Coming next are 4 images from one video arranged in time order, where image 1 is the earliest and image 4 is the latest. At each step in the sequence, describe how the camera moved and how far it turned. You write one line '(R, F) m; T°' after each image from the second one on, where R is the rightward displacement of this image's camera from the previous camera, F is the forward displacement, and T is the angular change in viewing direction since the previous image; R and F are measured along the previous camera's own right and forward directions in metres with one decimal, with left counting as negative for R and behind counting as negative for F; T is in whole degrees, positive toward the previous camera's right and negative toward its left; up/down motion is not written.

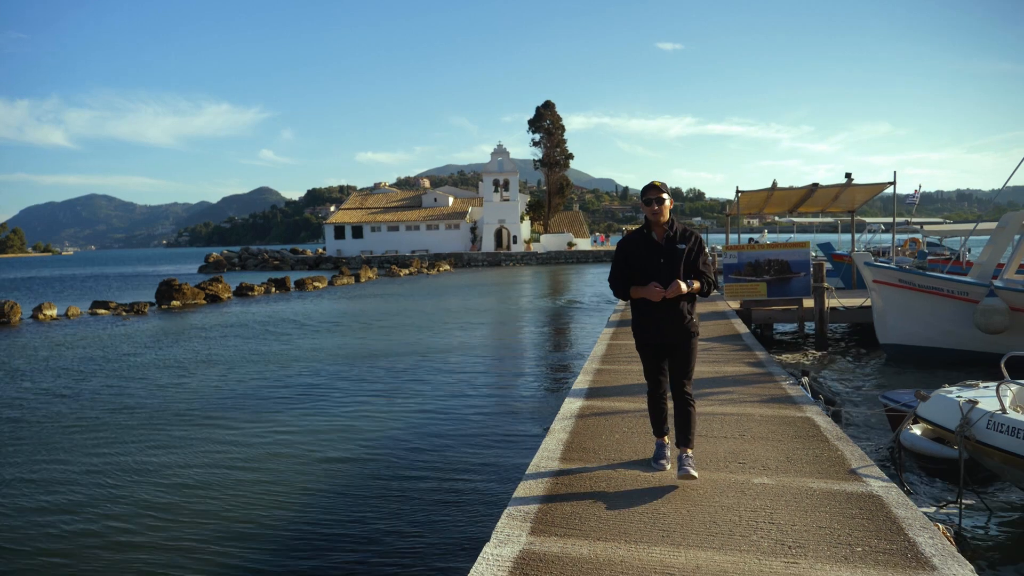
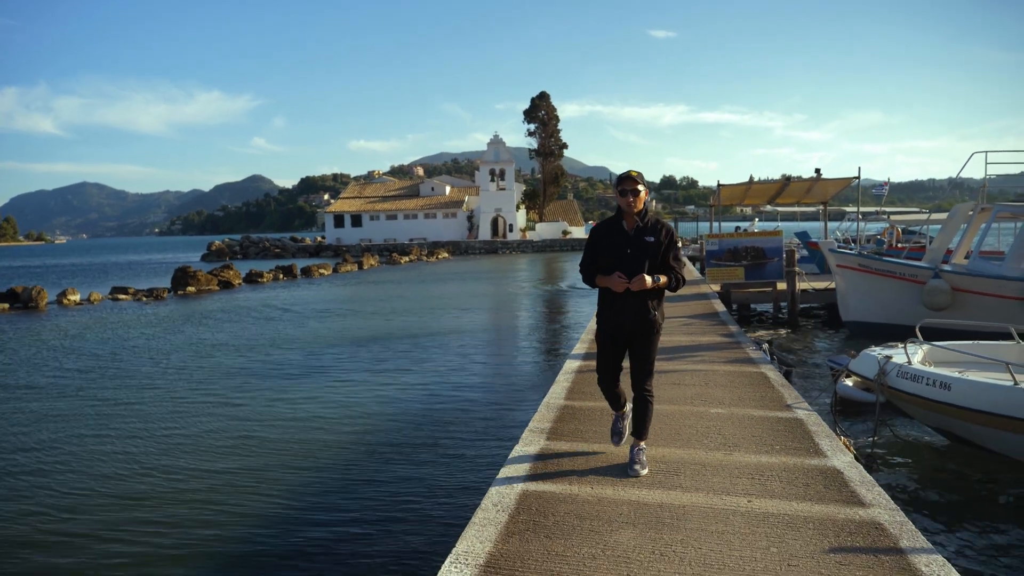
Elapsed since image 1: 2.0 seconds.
(-0.2, -1.3) m; +1°
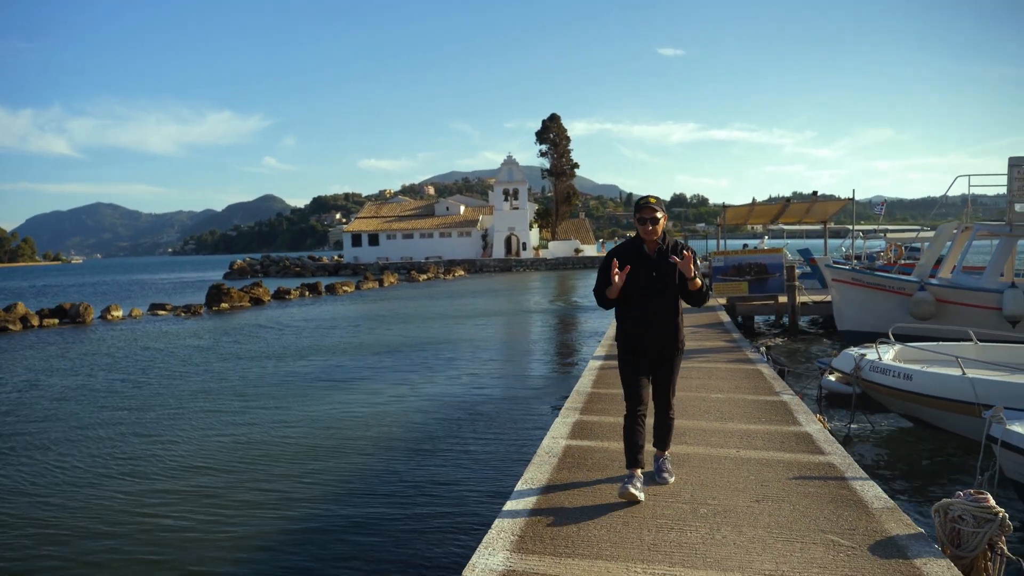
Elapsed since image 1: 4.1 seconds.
(-0.3, -1.2) m; -1°
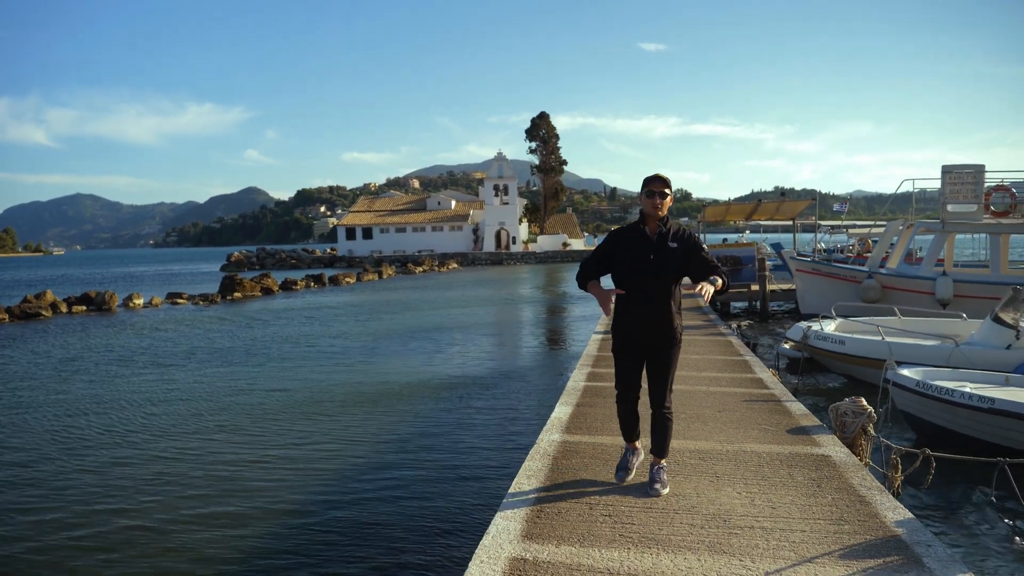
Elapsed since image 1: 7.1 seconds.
(-0.5, -1.8) m; +1°
